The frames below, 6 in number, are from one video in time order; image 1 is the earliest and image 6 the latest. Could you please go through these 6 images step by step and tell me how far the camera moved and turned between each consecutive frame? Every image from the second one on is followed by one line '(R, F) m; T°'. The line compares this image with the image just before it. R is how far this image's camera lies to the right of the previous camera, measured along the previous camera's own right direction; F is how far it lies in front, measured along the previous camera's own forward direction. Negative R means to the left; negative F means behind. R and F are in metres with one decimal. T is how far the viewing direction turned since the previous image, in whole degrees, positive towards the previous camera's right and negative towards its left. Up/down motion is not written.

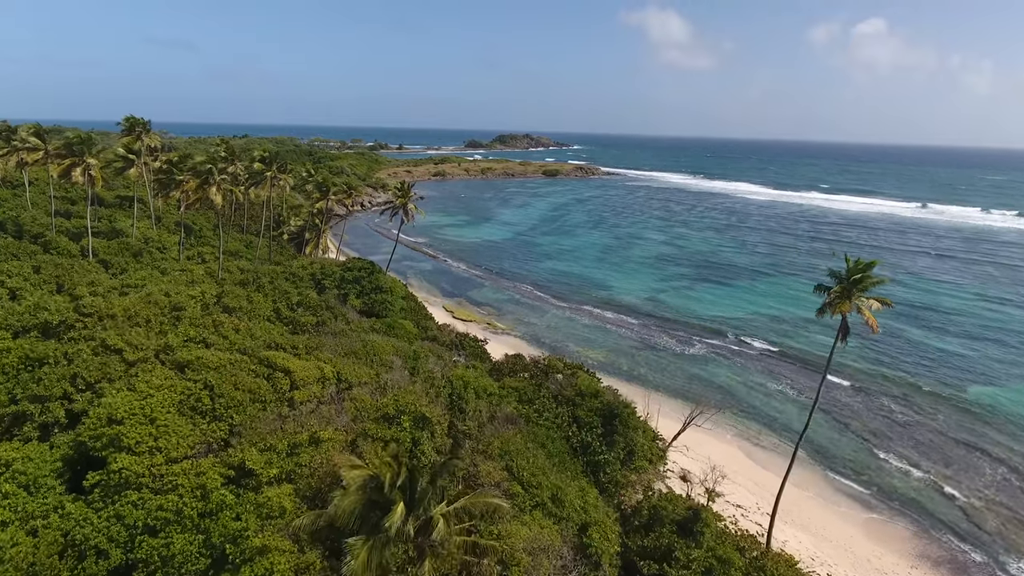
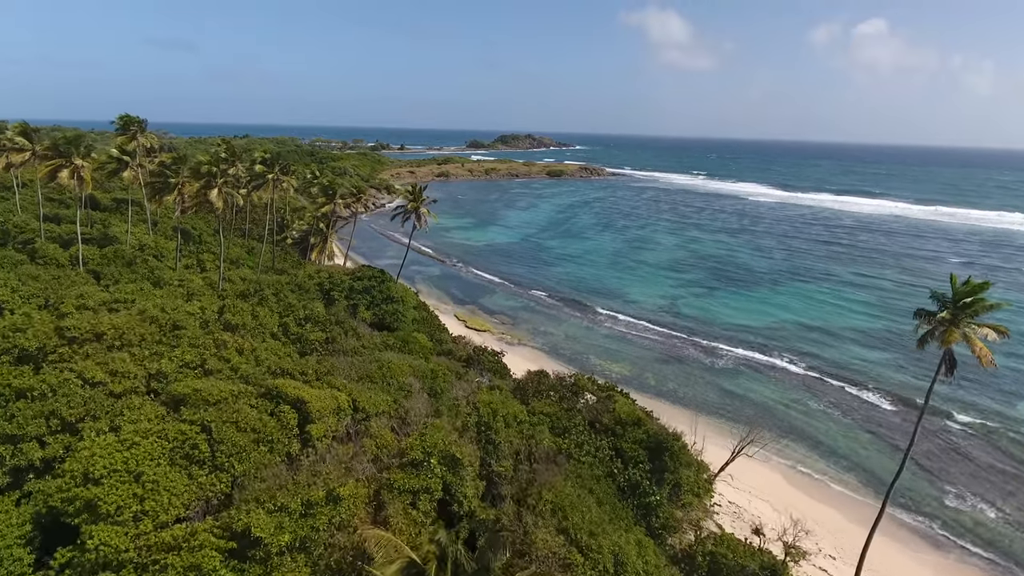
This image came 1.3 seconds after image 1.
(-1.4, +2.5) m; 0°
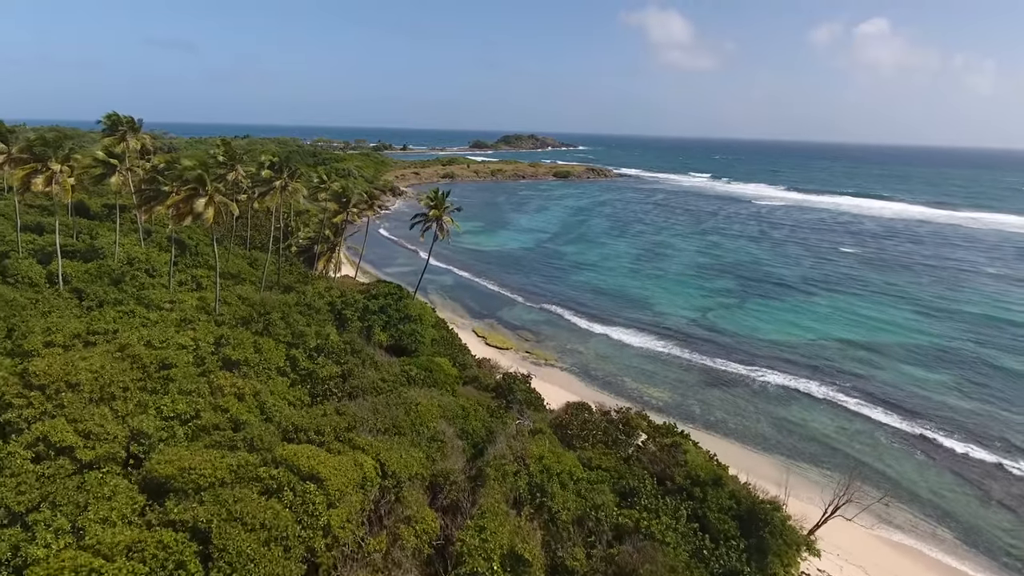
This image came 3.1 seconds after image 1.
(-2.0, +3.7) m; 0°
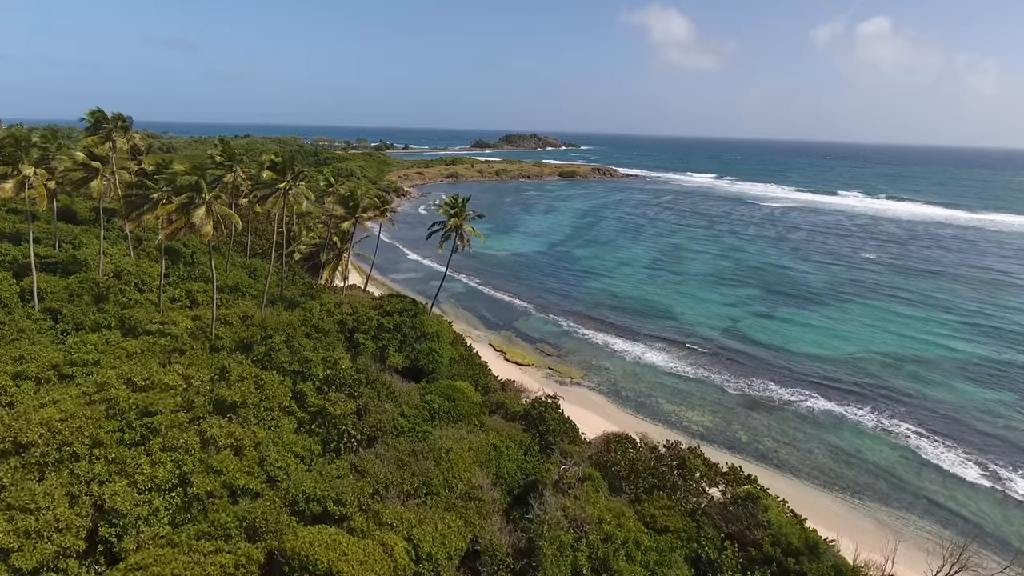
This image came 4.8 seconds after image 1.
(-1.6, +3.2) m; 0°
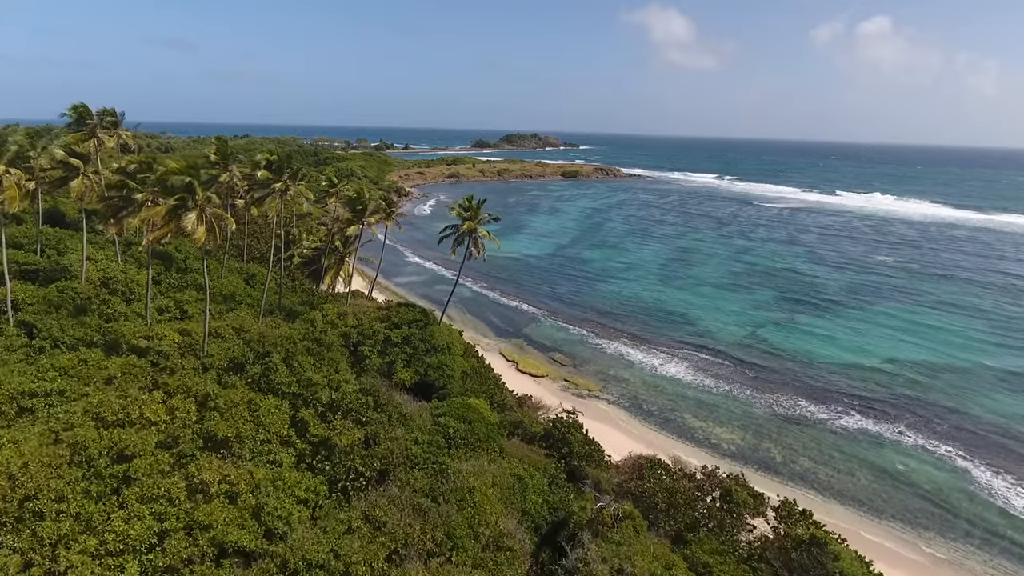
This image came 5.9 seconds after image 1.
(-1.0, +2.2) m; 0°
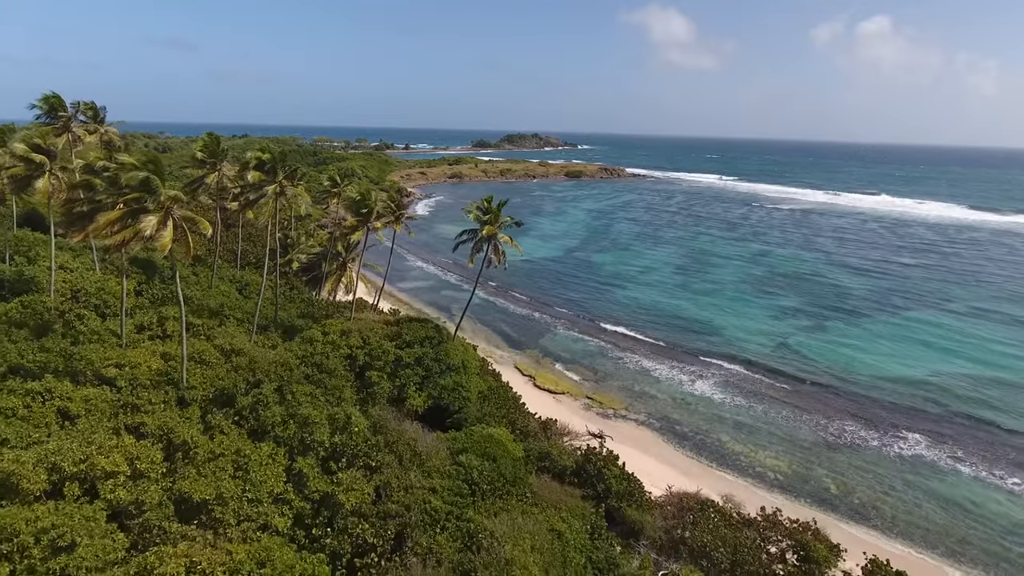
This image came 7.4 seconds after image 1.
(-1.2, +3.0) m; 0°
